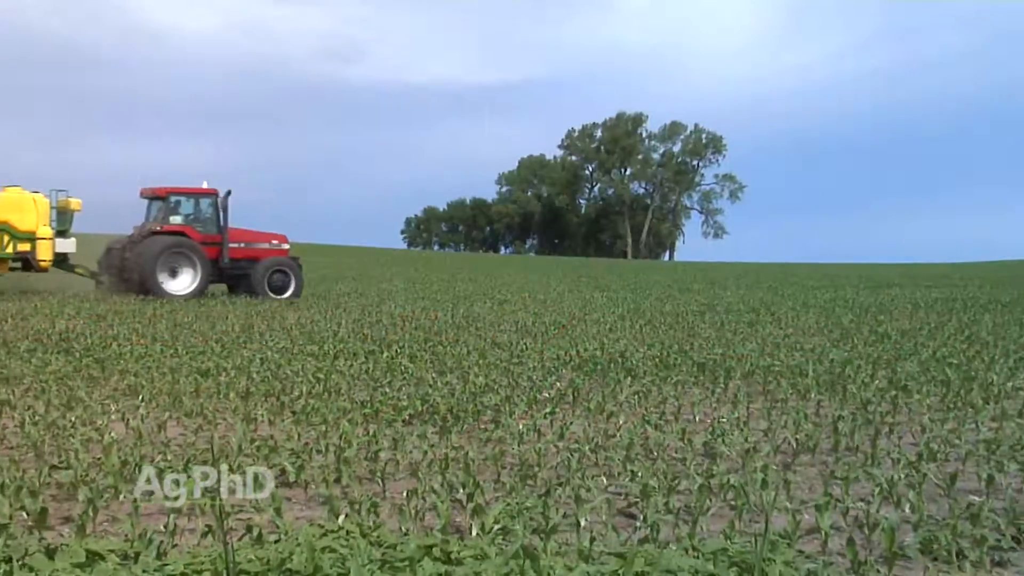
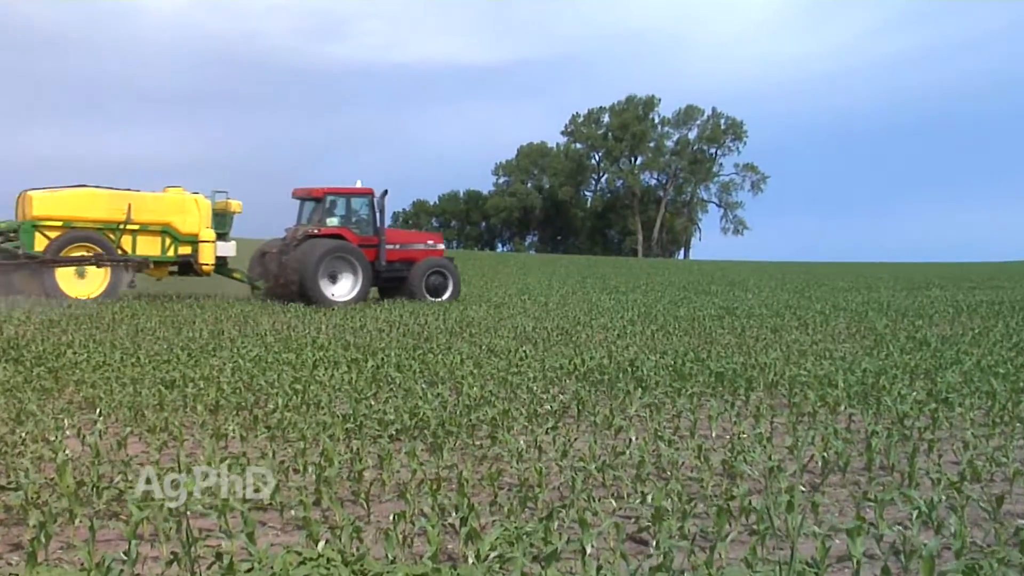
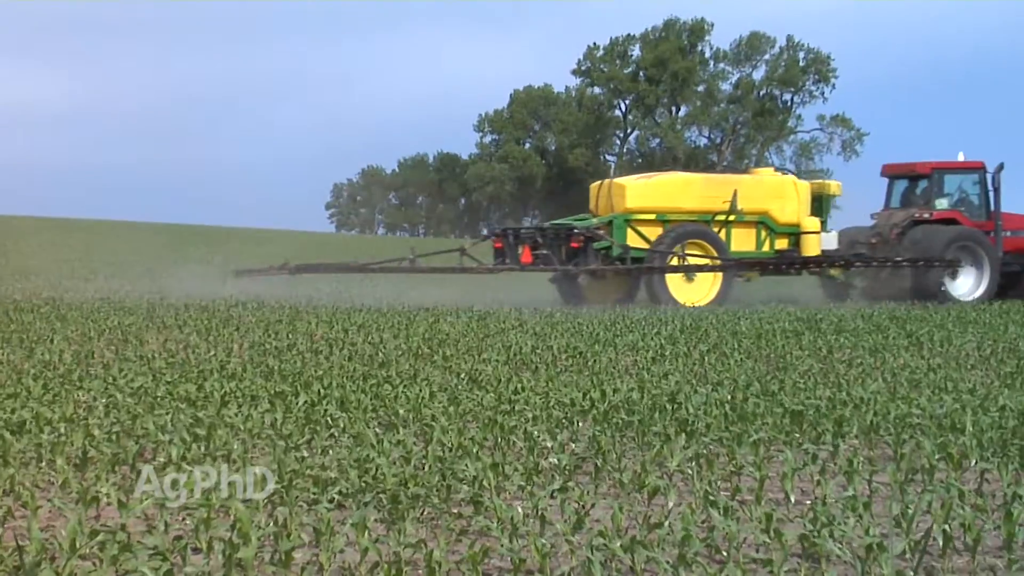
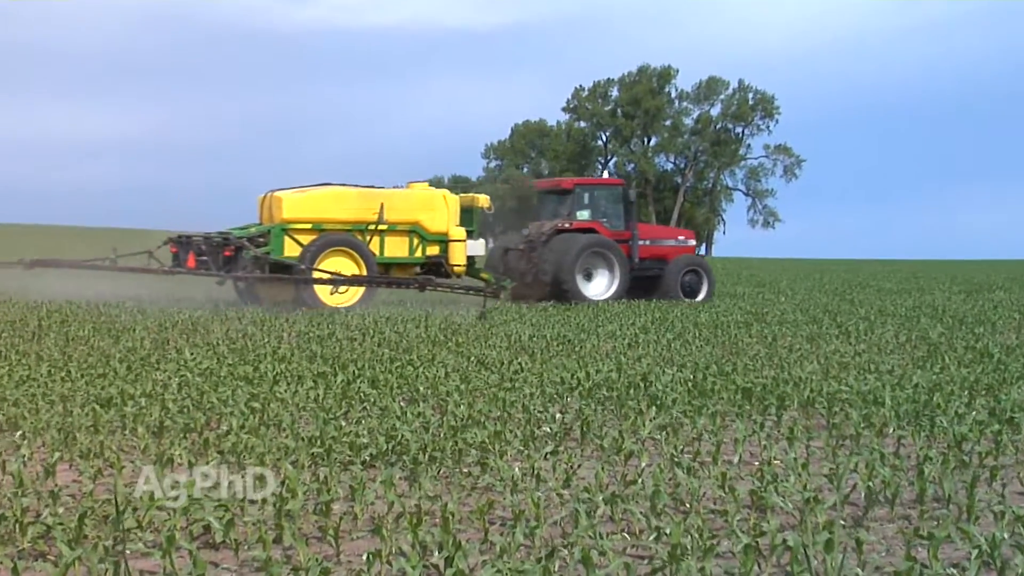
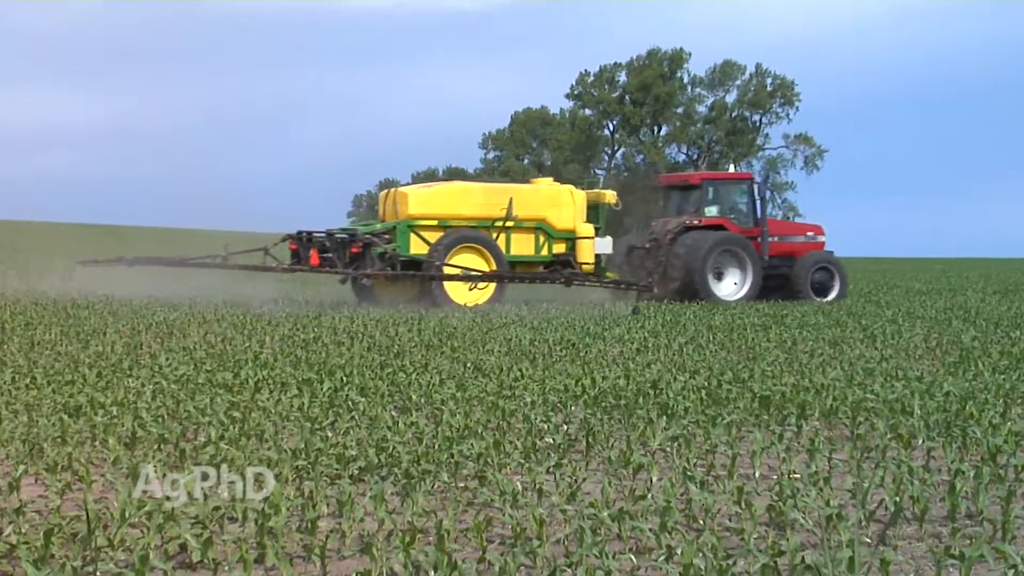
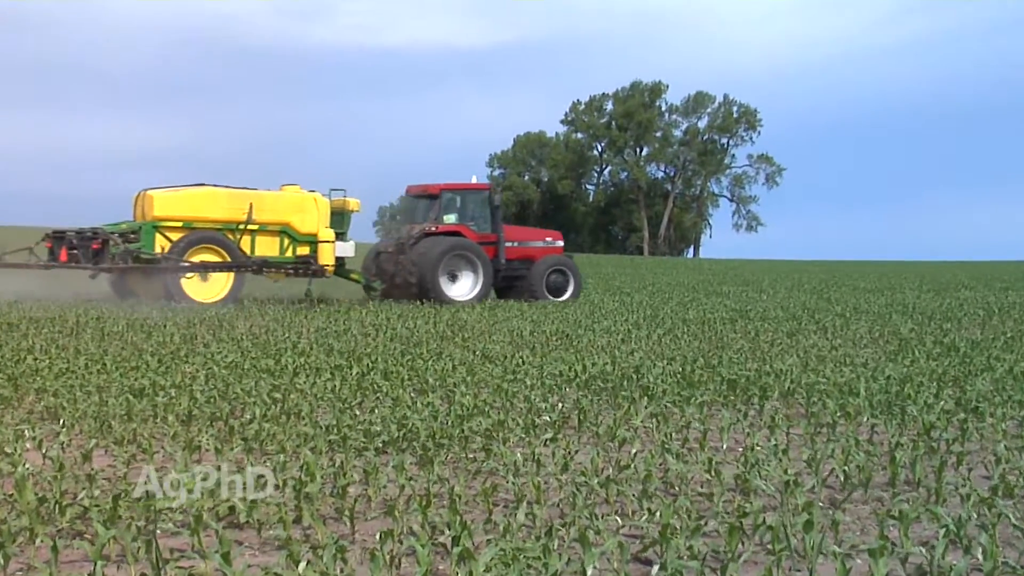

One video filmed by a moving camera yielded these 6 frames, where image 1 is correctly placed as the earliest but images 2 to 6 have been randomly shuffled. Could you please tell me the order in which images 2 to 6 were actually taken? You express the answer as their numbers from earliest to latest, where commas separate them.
2, 6, 4, 5, 3
